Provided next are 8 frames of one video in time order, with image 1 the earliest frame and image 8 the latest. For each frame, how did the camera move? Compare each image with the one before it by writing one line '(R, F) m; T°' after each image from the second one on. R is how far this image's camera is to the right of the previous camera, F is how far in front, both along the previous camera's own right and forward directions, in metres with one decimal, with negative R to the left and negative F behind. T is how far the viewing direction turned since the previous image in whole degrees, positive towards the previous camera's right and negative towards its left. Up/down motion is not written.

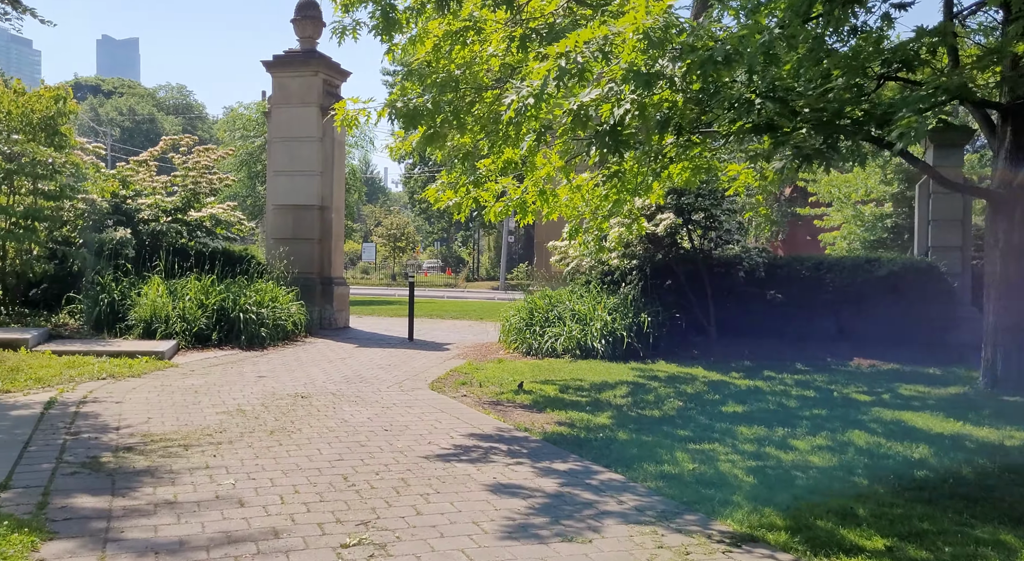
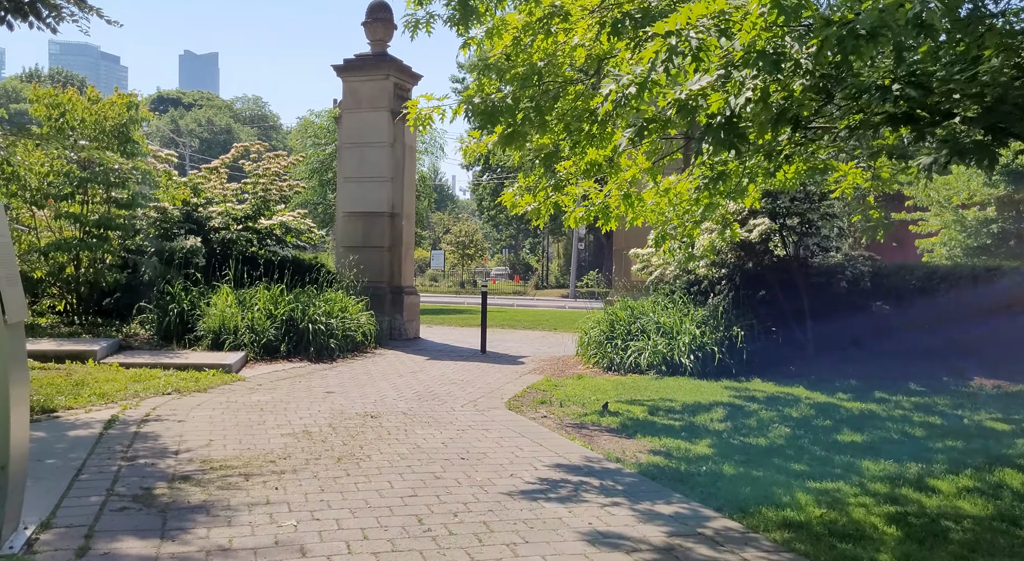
(-0.2, +0.7) m; -4°
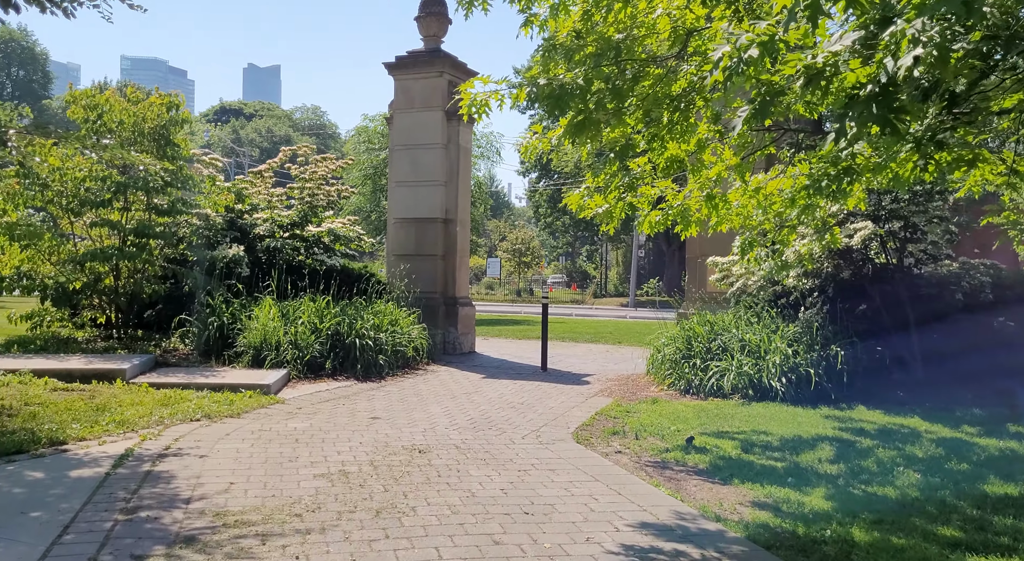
(-0.1, +1.1) m; -3°
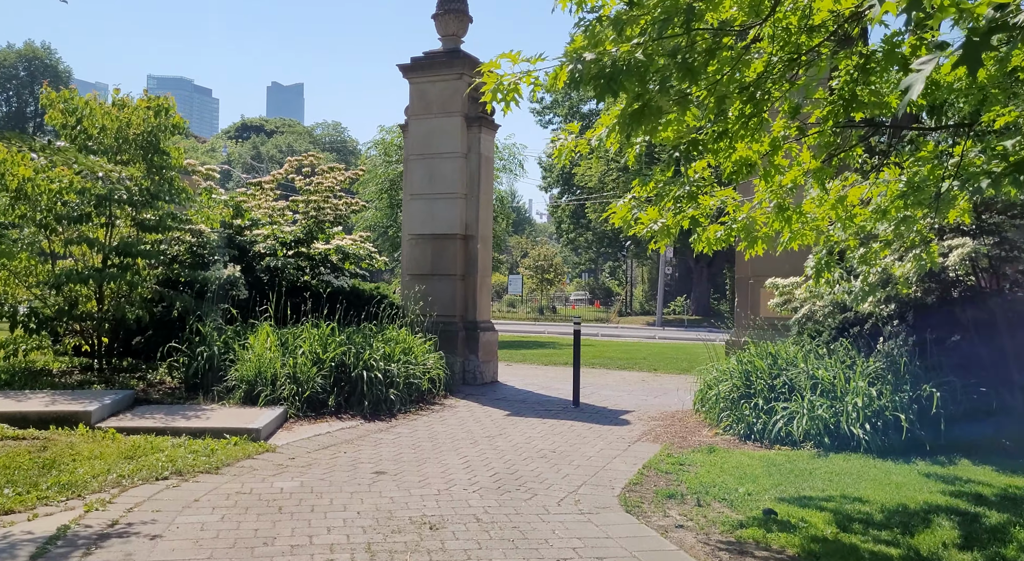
(-0.1, +1.4) m; -1°
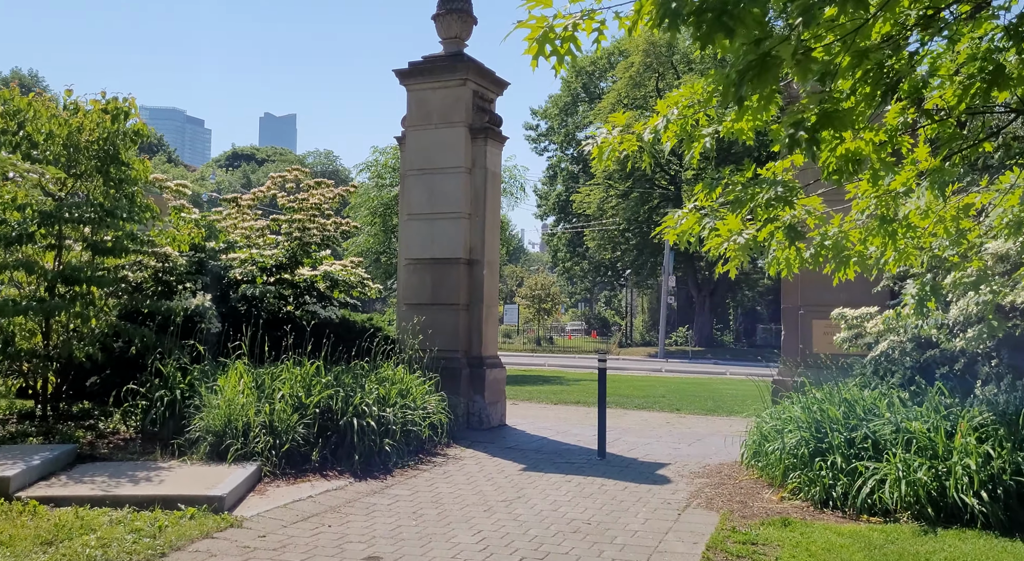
(-0.2, +1.6) m; +1°
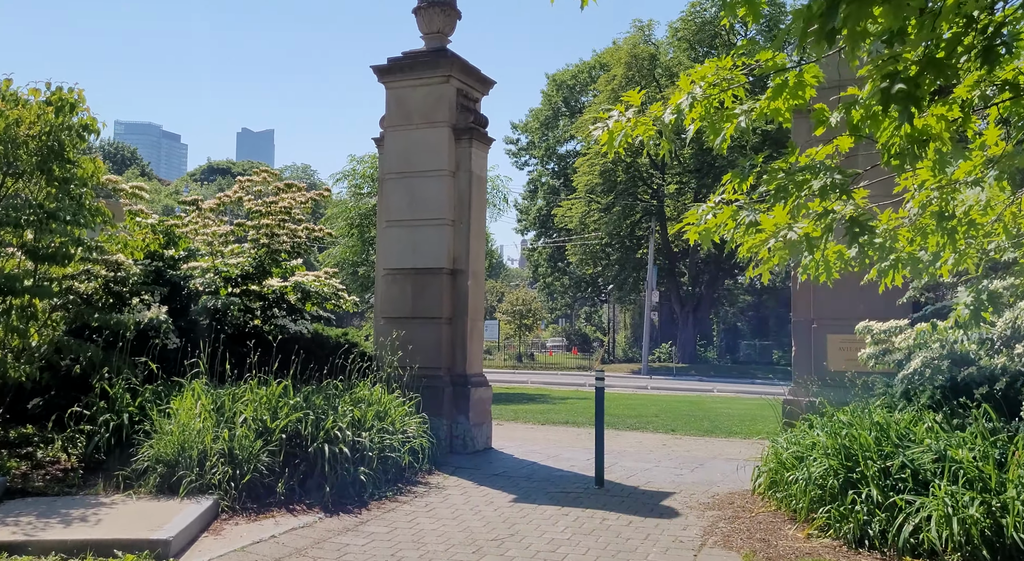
(-0.1, +0.9) m; +1°
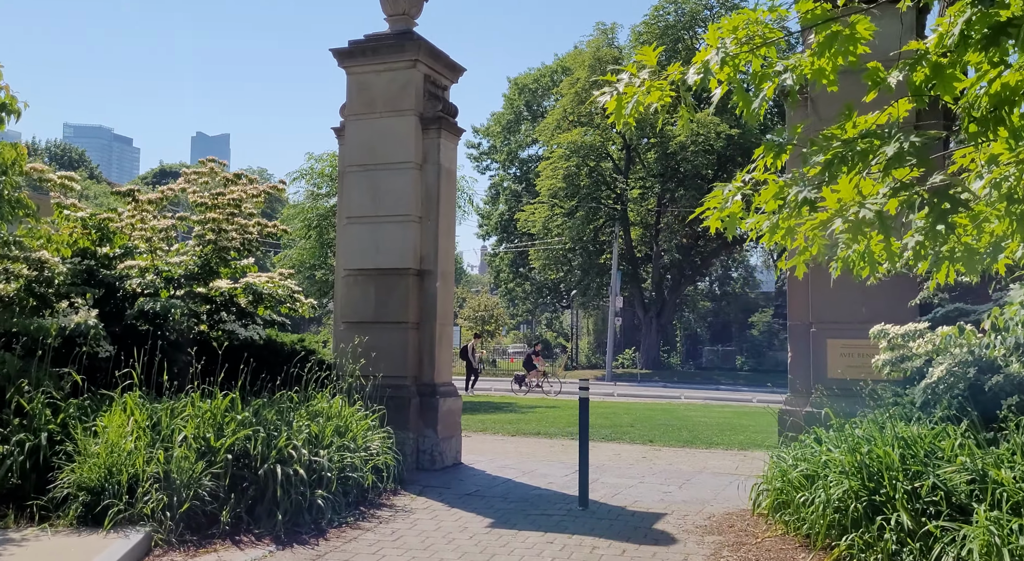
(-0.1, +0.9) m; +3°
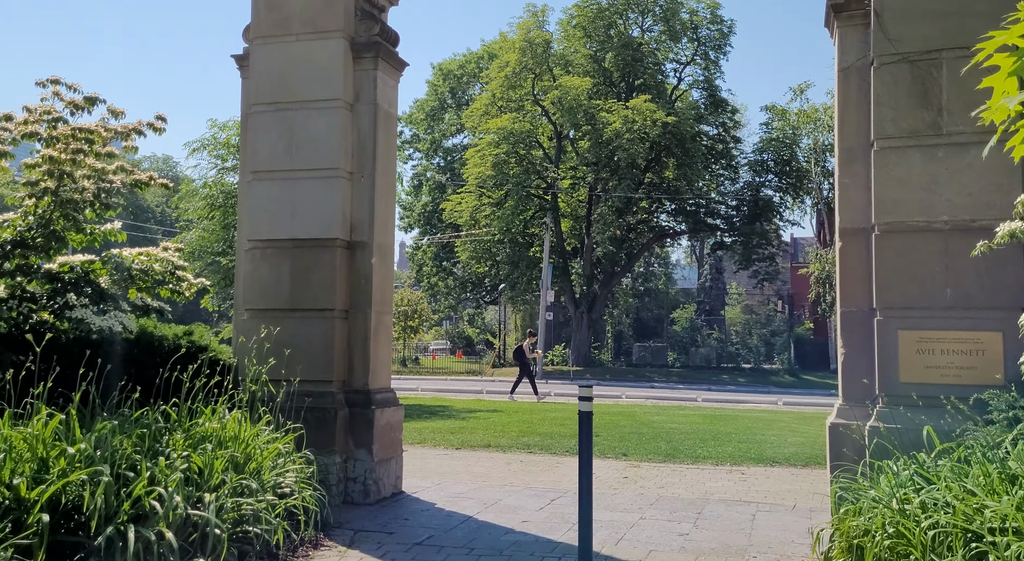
(-0.4, +2.4) m; +5°
